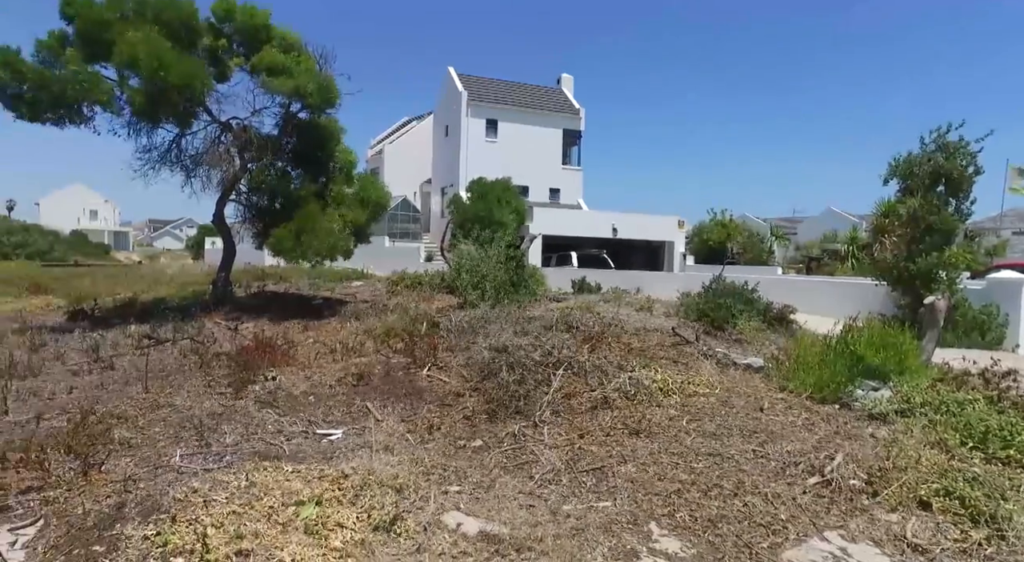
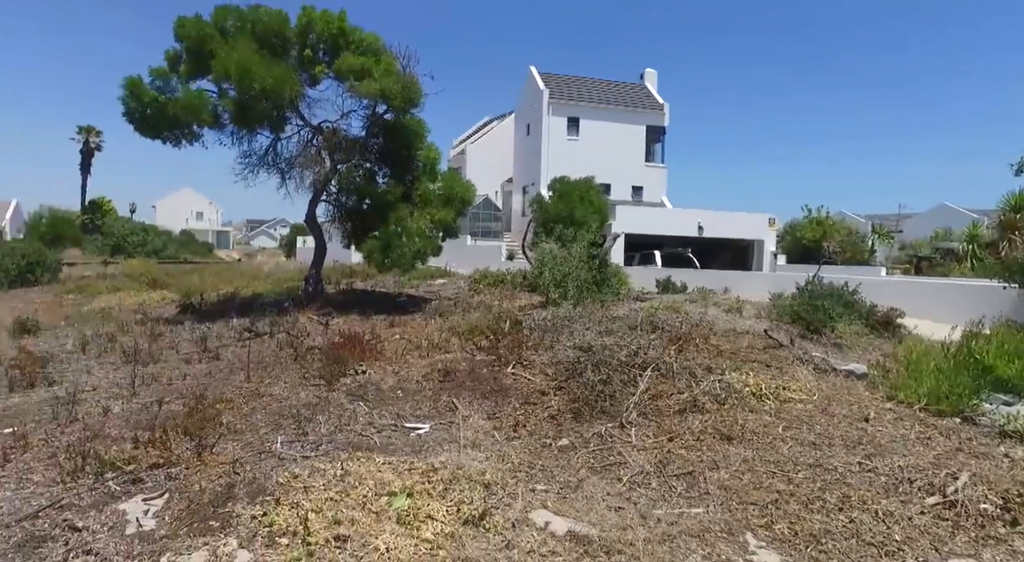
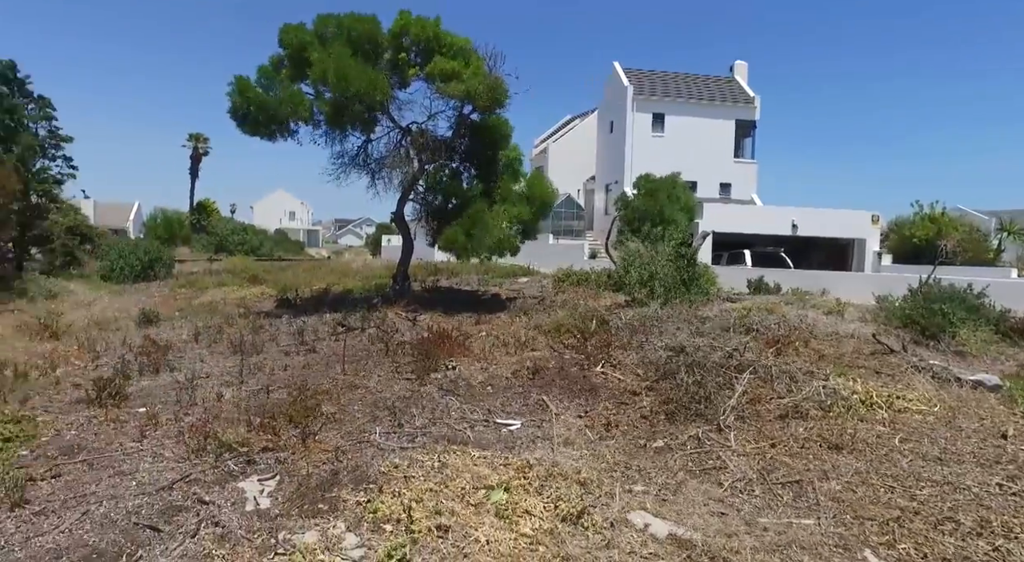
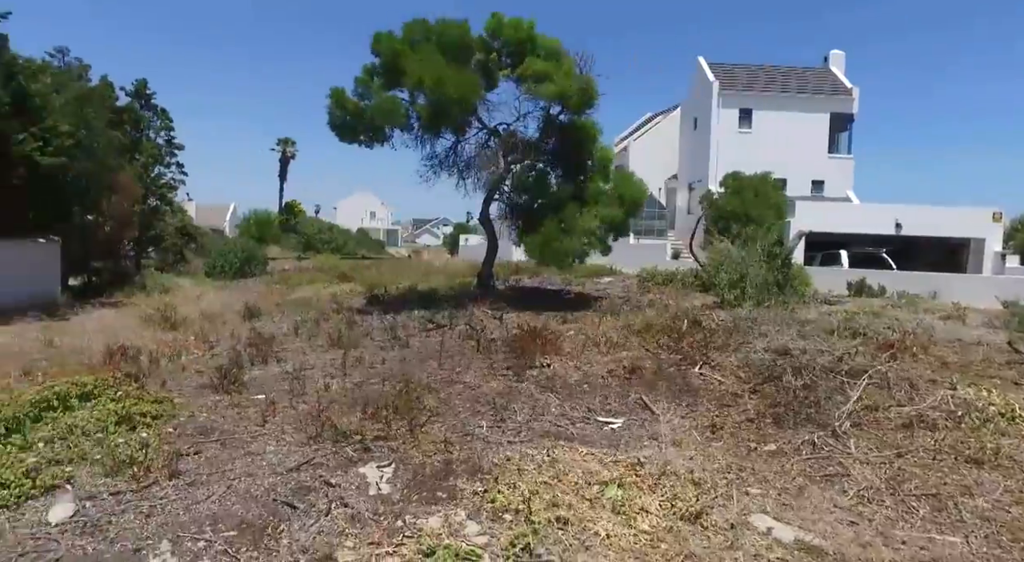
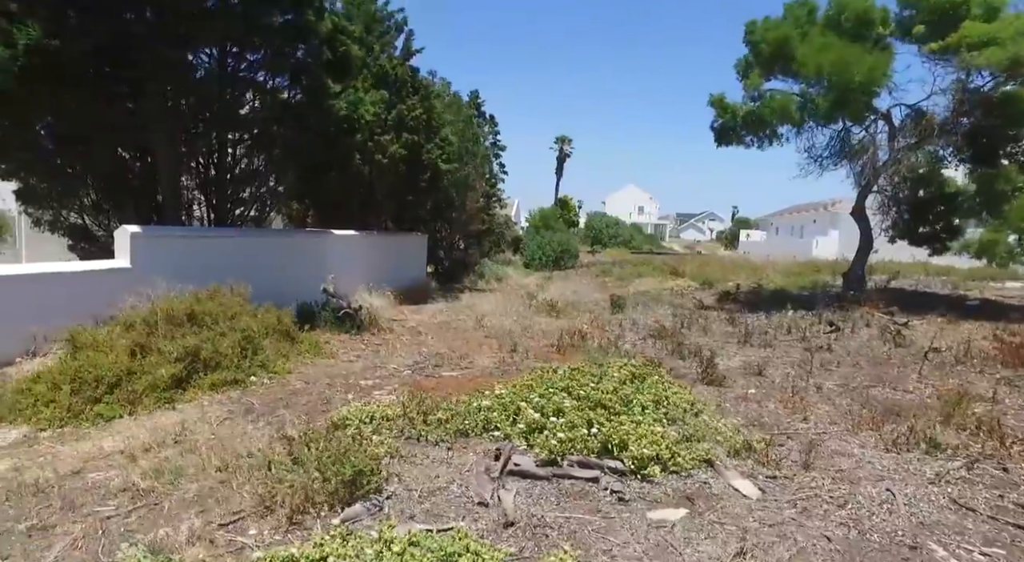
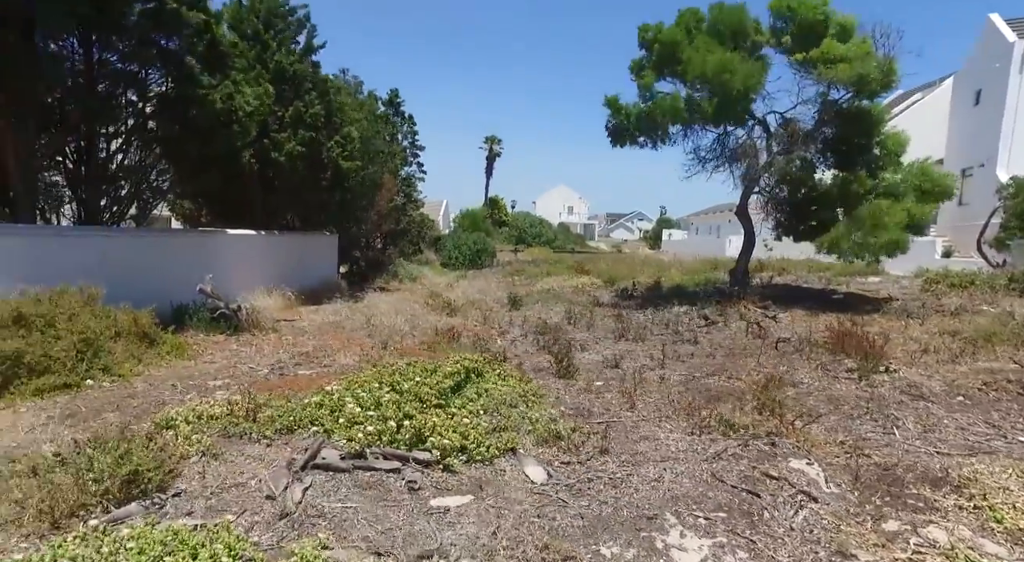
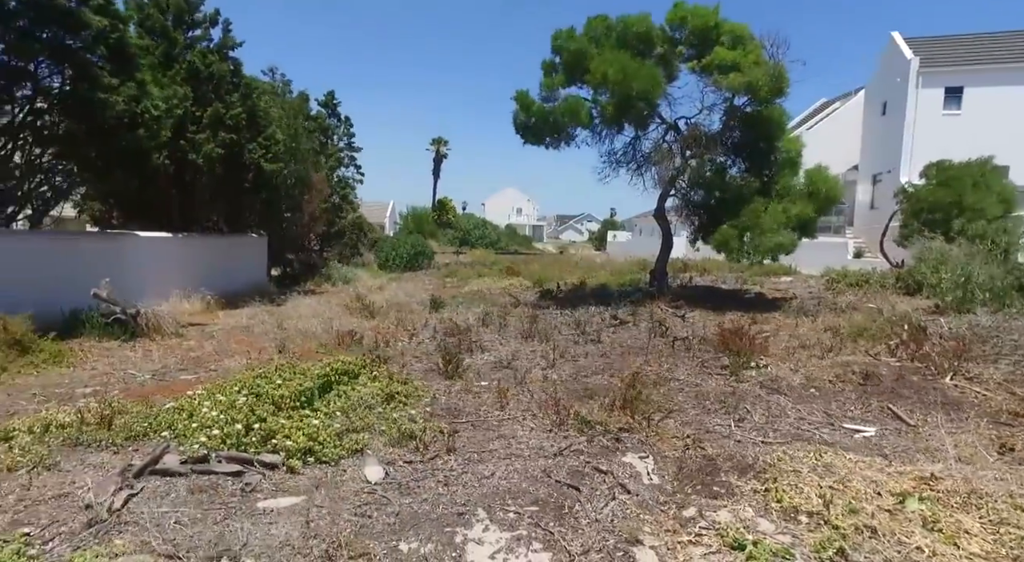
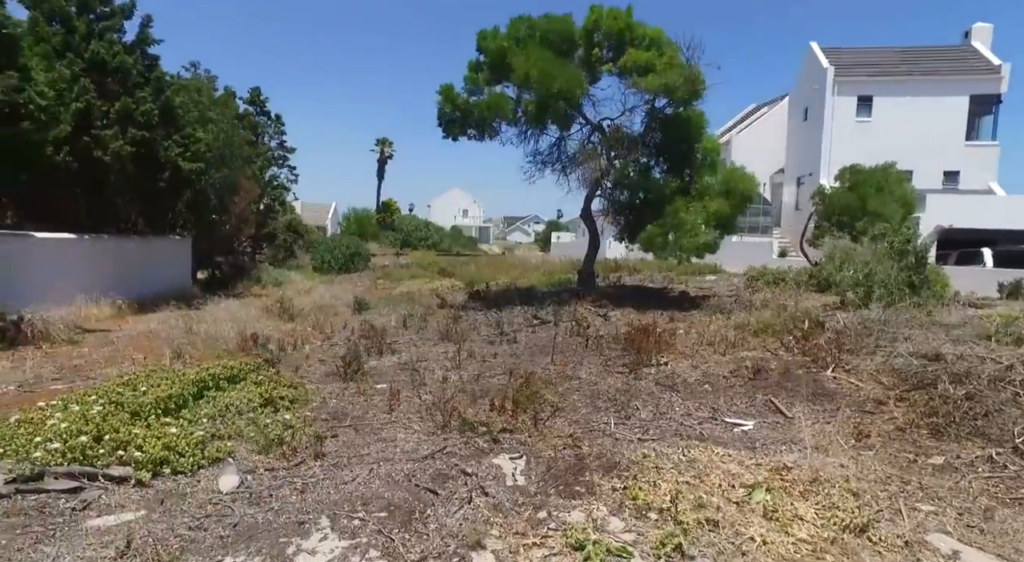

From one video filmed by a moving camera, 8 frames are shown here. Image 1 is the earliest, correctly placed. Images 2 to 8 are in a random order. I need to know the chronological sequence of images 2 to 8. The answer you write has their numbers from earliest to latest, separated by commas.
2, 3, 4, 8, 7, 6, 5
